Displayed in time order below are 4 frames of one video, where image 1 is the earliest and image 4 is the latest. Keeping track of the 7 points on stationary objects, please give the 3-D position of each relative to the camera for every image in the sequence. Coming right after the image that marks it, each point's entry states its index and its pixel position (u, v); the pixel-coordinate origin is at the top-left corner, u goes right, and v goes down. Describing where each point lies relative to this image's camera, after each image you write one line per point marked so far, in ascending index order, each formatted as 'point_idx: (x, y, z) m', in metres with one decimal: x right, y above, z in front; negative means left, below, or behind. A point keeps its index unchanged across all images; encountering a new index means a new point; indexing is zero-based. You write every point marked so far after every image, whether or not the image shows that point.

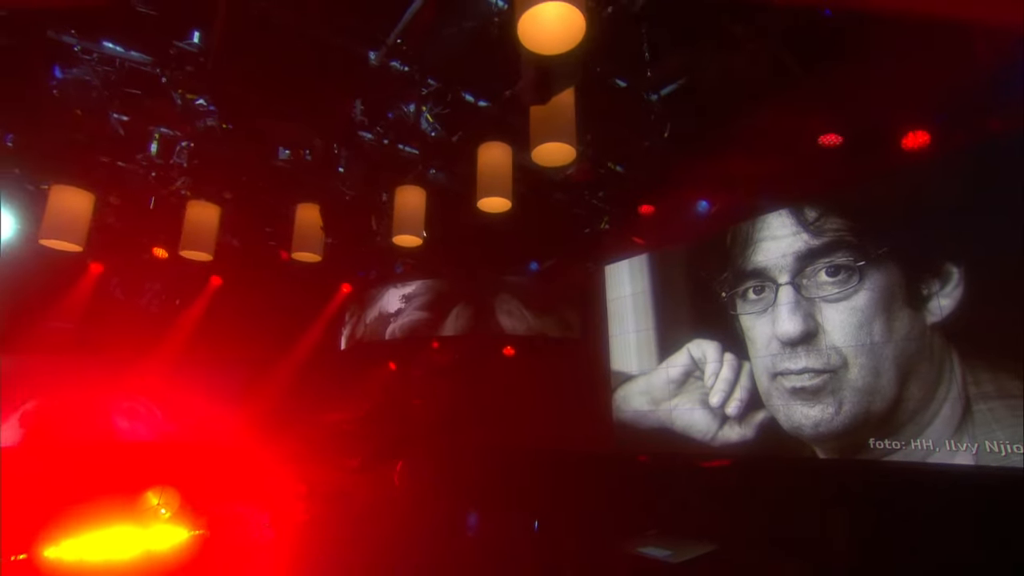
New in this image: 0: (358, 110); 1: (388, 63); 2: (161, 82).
0: (-1.1, +1.3, +3.8) m
1: (-0.9, +1.6, +3.4) m
2: (-2.4, +1.4, +3.4) m
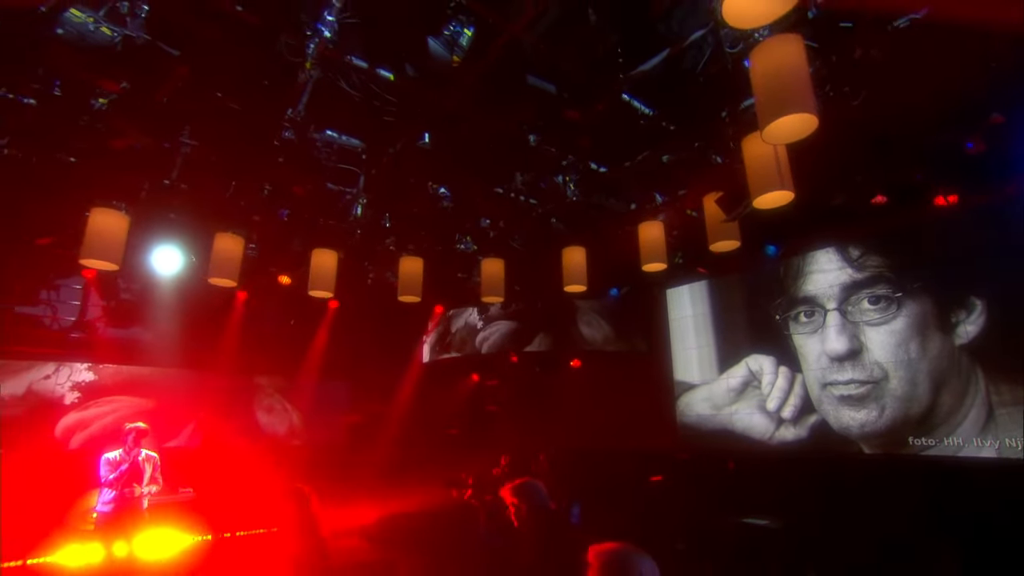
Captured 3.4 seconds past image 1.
0: (+0.1, +1.0, +4.8) m
1: (+0.3, +1.3, +4.4) m
2: (-1.3, +1.1, +4.4) m
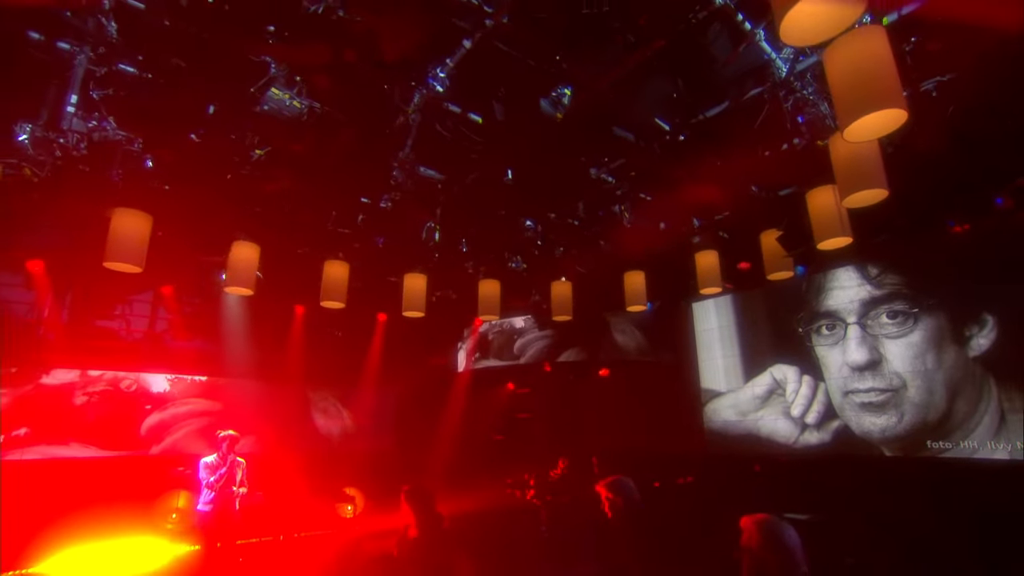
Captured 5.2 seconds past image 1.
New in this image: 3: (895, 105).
0: (+0.7, +0.8, +5.3) m
1: (+0.9, +1.1, +4.9) m
2: (-0.7, +1.0, +4.8) m
3: (+1.3, +0.6, +1.7) m
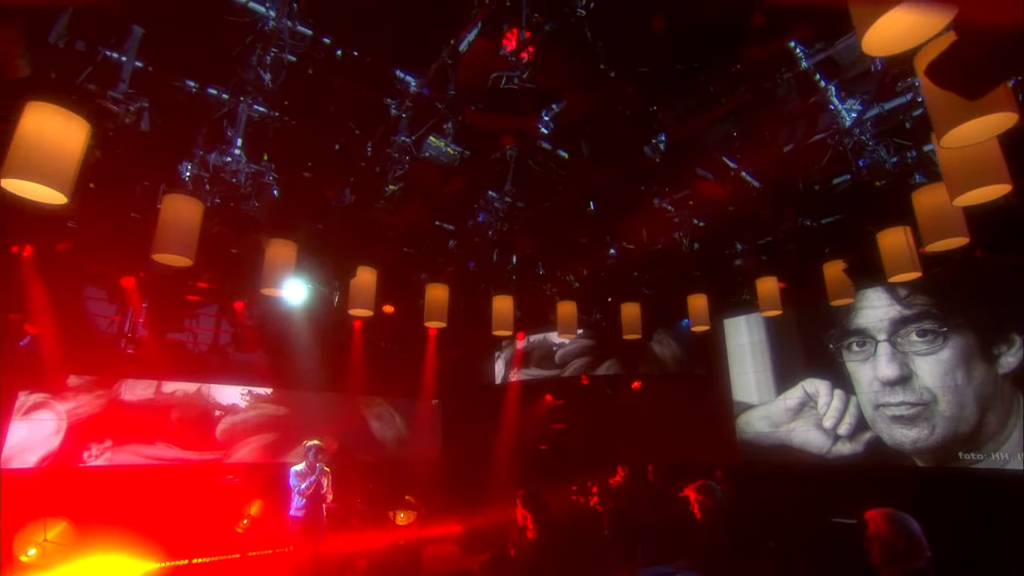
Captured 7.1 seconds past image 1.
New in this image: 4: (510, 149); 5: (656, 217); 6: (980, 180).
0: (+1.4, +0.6, +5.7) m
1: (+1.6, +0.9, +5.3) m
2: (+0.1, +0.8, +5.2) m
3: (+2.1, +0.5, +2.1) m
4: (0.0, +1.2, +4.3) m
5: (+1.5, +0.8, +5.4) m
6: (+2.0, +0.5, +2.2) m
